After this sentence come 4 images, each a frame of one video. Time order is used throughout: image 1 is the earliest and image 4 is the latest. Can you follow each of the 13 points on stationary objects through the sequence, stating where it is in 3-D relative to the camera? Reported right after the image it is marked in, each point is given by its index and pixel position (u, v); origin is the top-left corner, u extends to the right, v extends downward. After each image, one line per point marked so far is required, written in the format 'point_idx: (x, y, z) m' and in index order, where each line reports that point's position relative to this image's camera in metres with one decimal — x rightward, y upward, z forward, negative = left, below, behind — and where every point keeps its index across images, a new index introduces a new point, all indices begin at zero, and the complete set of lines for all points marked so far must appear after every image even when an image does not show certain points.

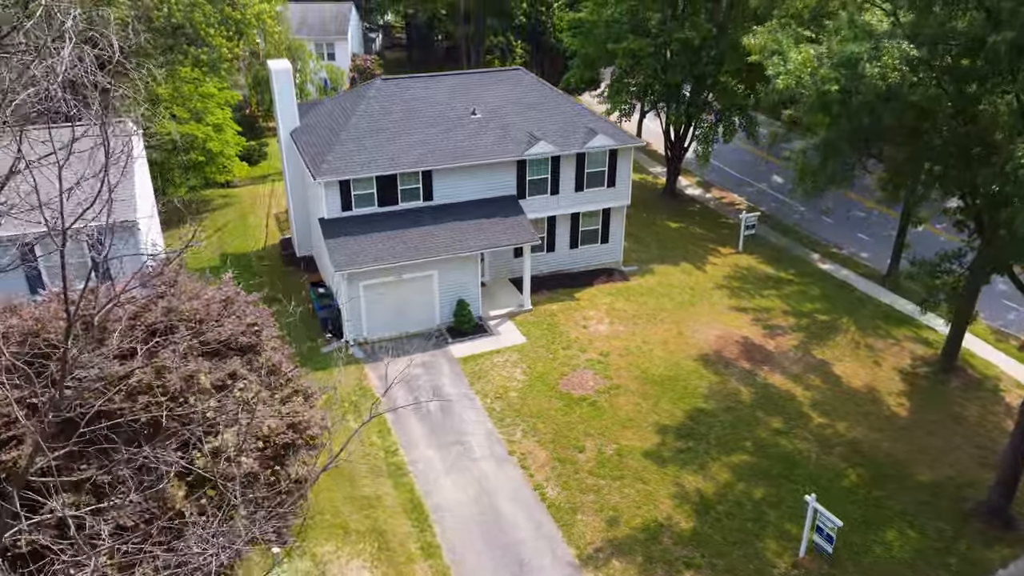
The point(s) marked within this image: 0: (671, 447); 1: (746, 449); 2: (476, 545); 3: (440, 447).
0: (+3.6, -3.6, +17.3) m
1: (+5.4, -3.7, +17.5) m
2: (-0.7, -5.0, +14.8) m
3: (-1.6, -3.5, +17.1) m
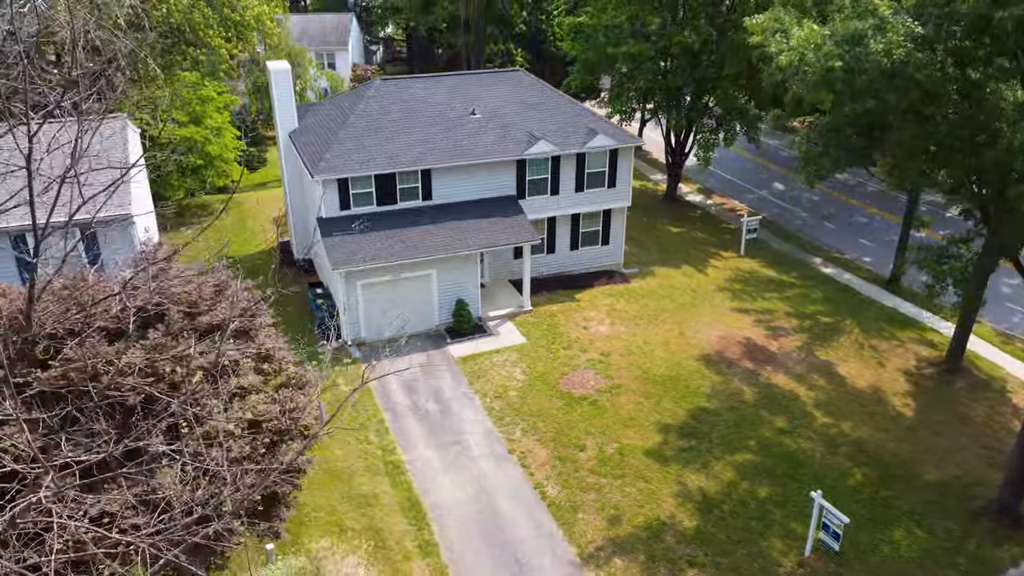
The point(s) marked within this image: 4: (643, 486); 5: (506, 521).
0: (+3.6, -3.5, +17.0) m
1: (+5.3, -3.6, +17.2) m
2: (-0.7, -4.8, +14.5) m
3: (-1.6, -3.5, +16.9) m
4: (+2.7, -4.1, +15.9) m
5: (-0.1, -4.6, +15.0) m
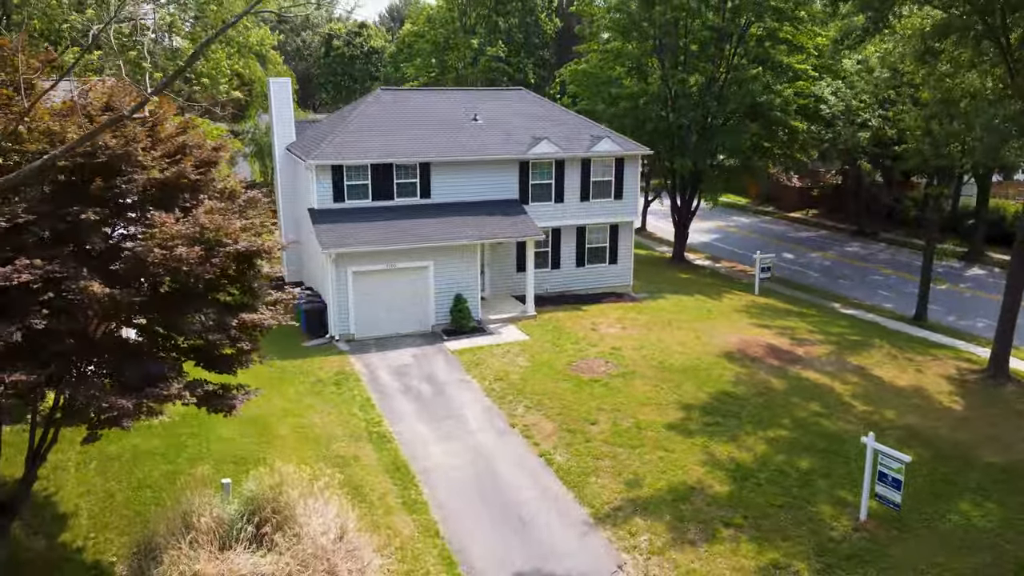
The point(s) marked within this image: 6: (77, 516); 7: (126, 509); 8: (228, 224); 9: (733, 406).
0: (+3.6, -2.6, +15.0) m
1: (+5.4, -2.7, +15.1) m
2: (-0.7, -3.5, +12.3) m
3: (-1.6, -2.6, +14.9) m
4: (+2.8, -3.0, +13.8) m
5: (-0.1, -3.3, +12.9) m
6: (-6.0, -3.2, +10.6) m
7: (-5.5, -3.2, +10.9) m
8: (-3.2, +0.8, +8.5) m
9: (+4.6, -2.4, +15.7) m
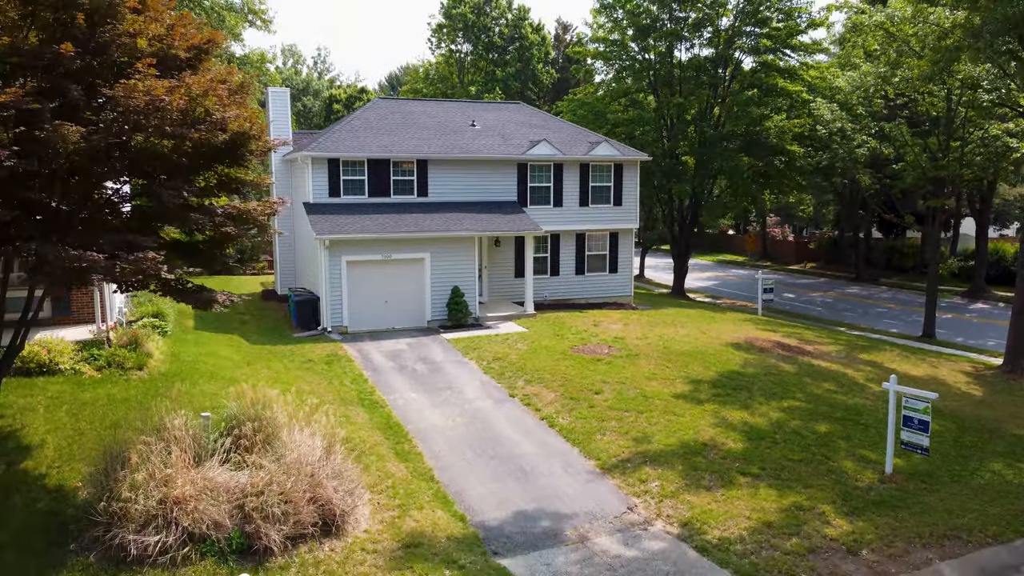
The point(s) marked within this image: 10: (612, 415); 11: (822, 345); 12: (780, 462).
0: (+3.6, -2.0, +14.2) m
1: (+5.4, -2.1, +14.4) m
2: (-0.7, -2.5, +11.5) m
3: (-1.6, -1.9, +14.1) m
4: (+2.8, -2.2, +13.0) m
5: (-0.1, -2.4, +12.1) m
6: (-6.0, -2.1, +9.8) m
7: (-5.5, -2.1, +10.1) m
8: (-3.2, +2.1, +8.2) m
9: (+4.5, -1.9, +15.0) m
10: (+1.7, -2.2, +13.0) m
11: (+8.0, -1.5, +19.8) m
12: (+4.1, -2.6, +11.6) m
